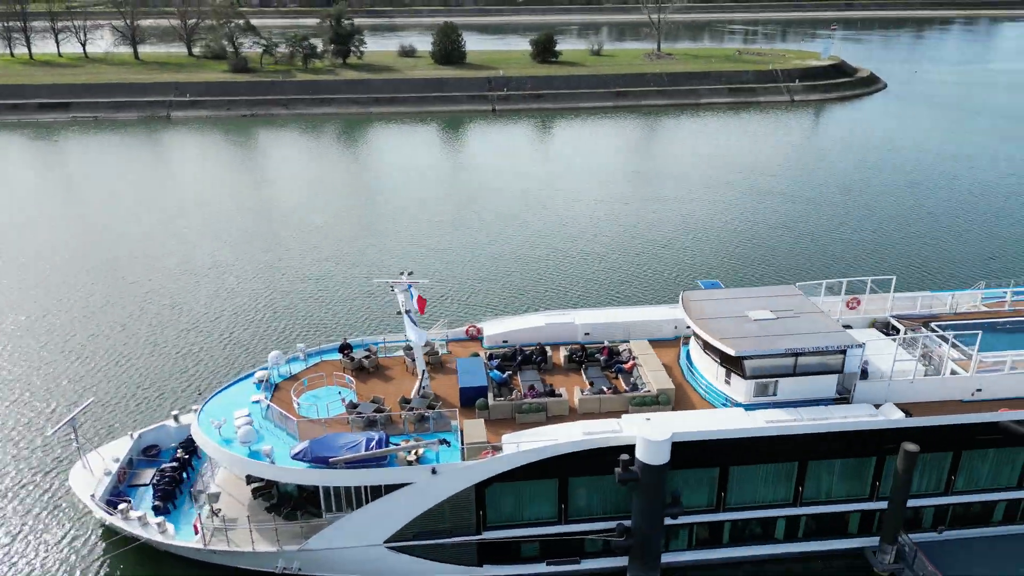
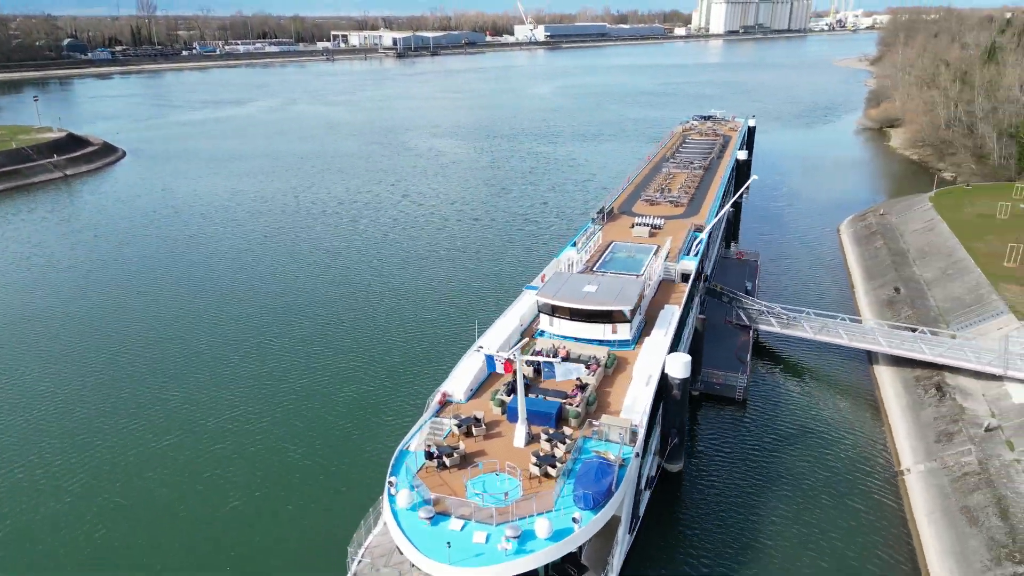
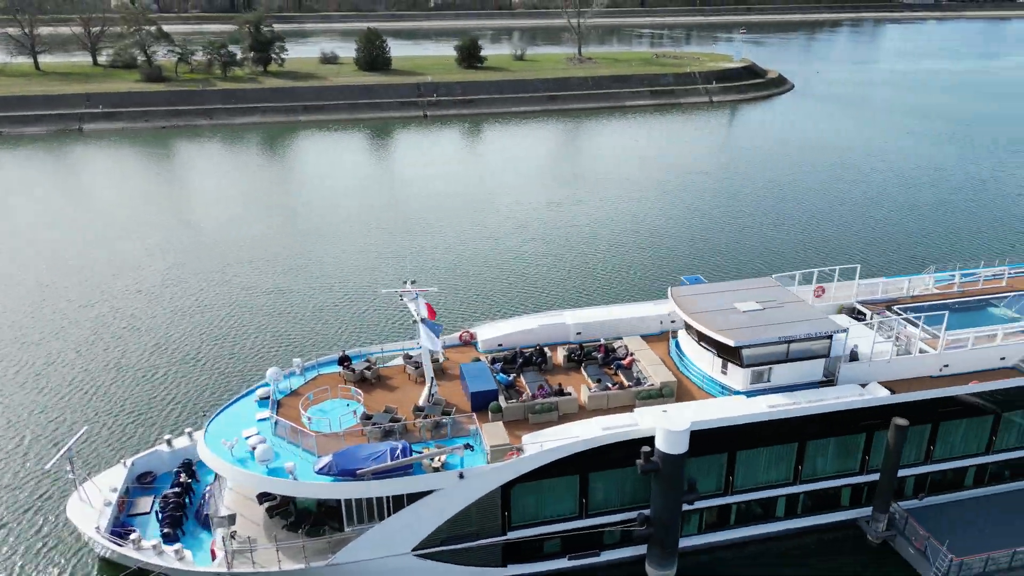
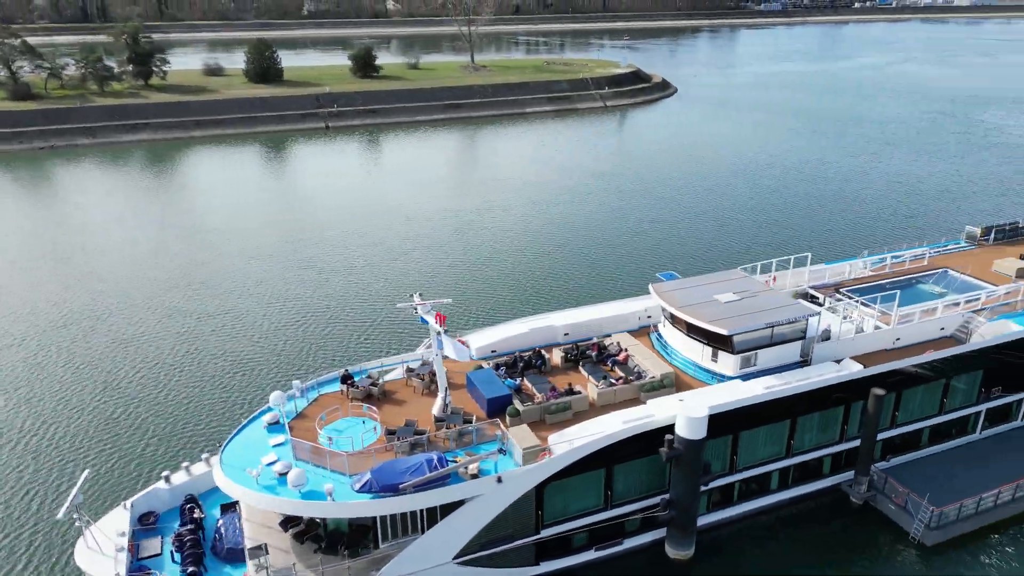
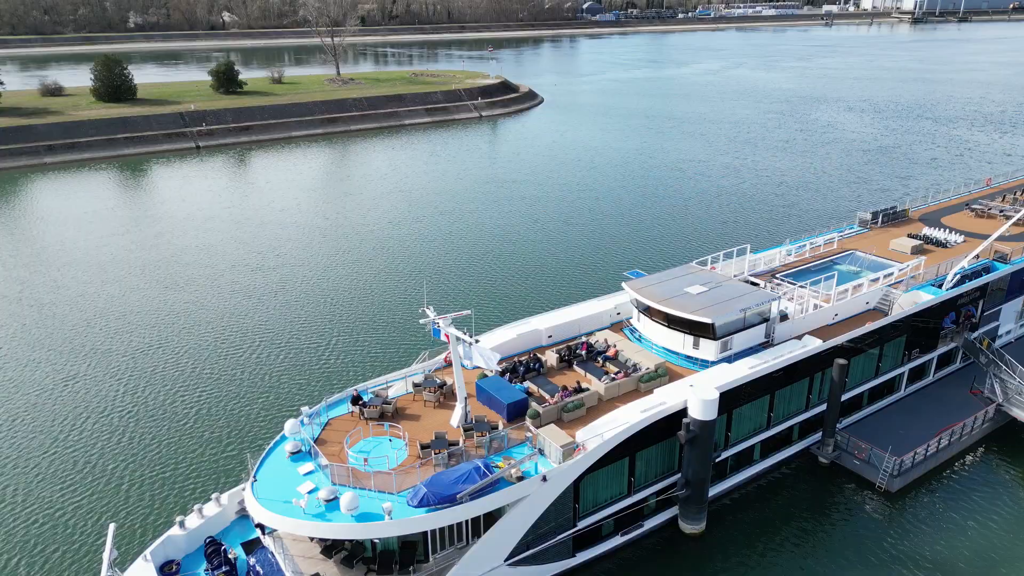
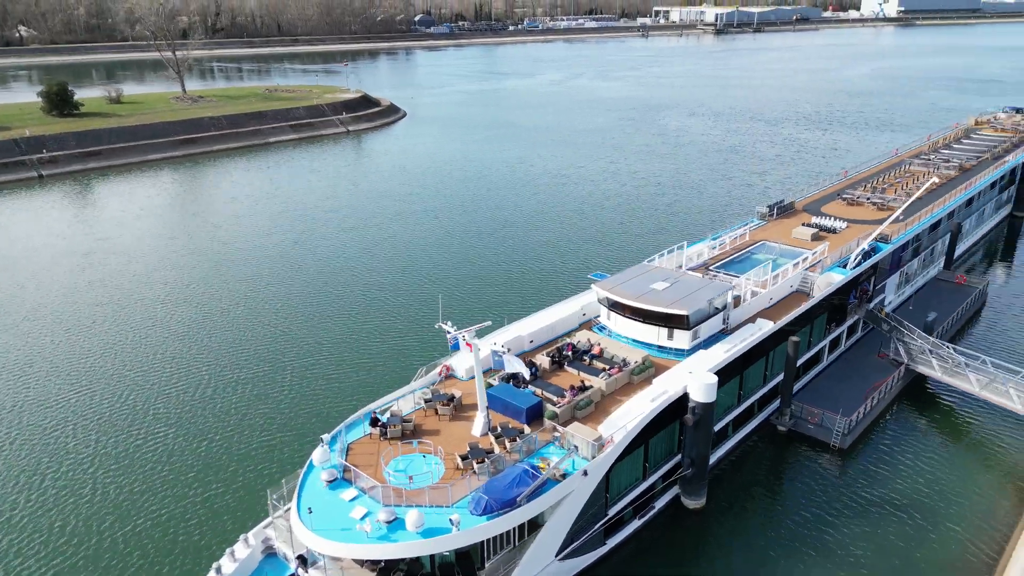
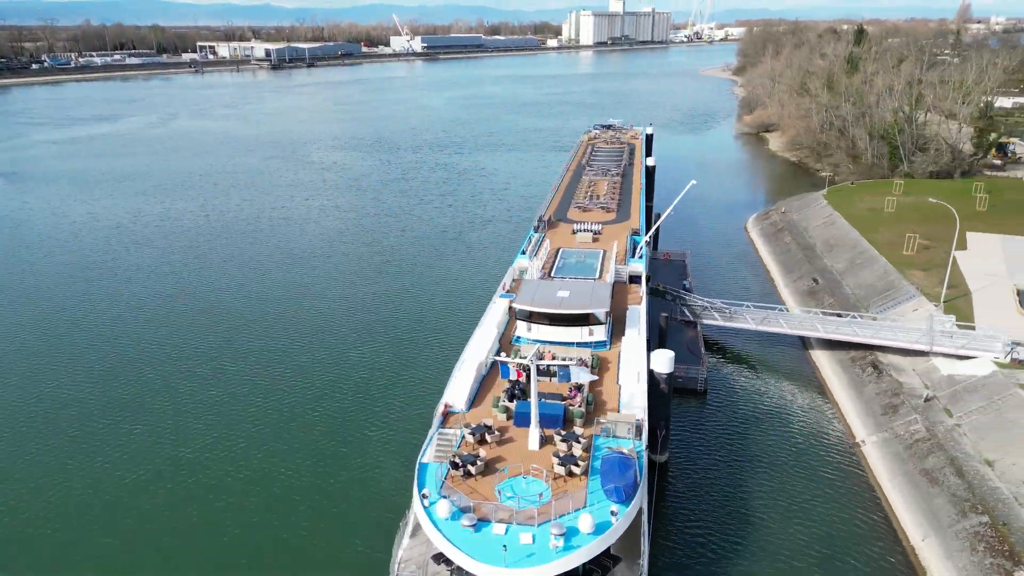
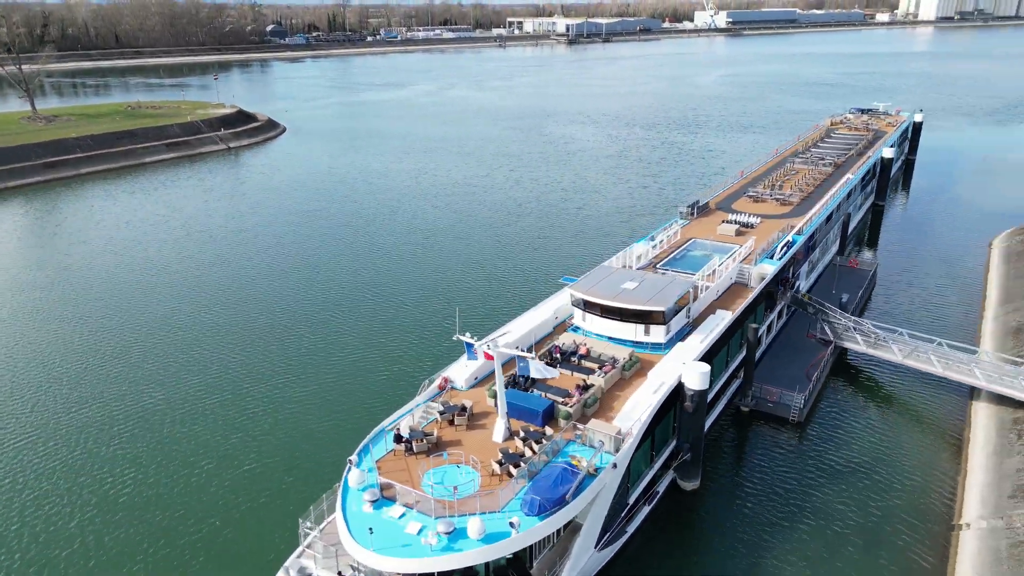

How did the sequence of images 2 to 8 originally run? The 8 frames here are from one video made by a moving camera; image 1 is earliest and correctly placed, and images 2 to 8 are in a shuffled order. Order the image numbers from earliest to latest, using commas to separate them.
3, 4, 5, 6, 8, 2, 7
